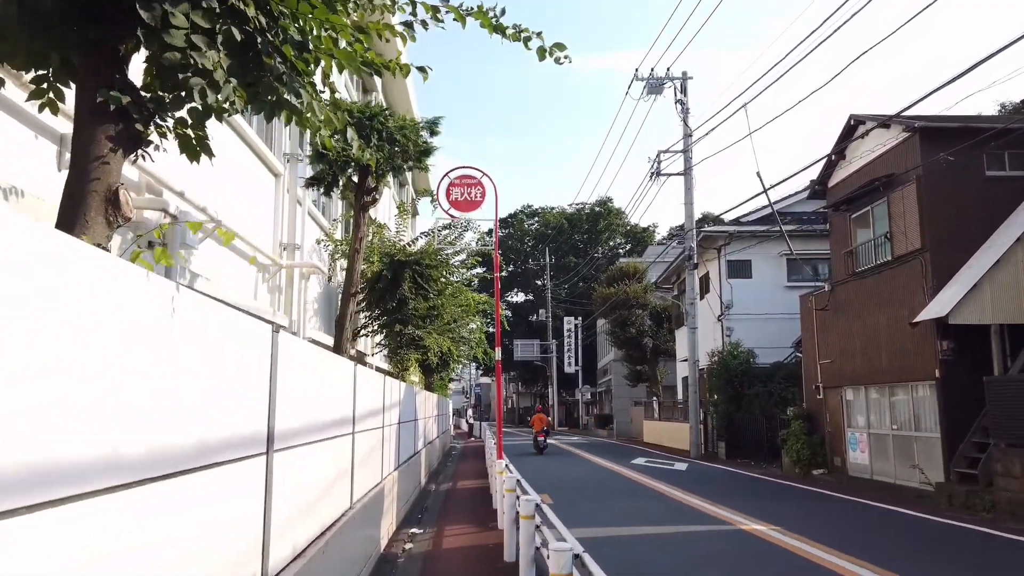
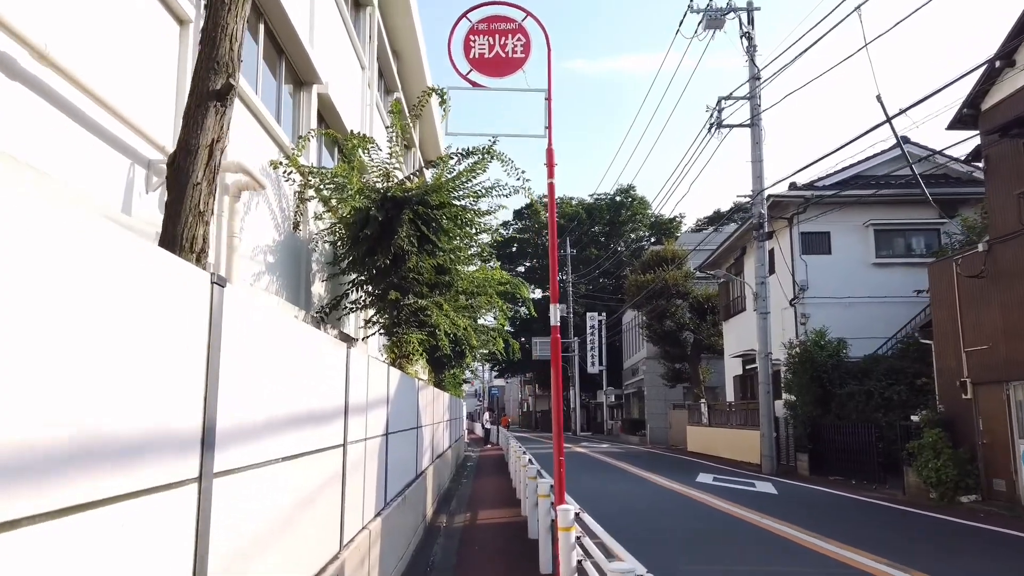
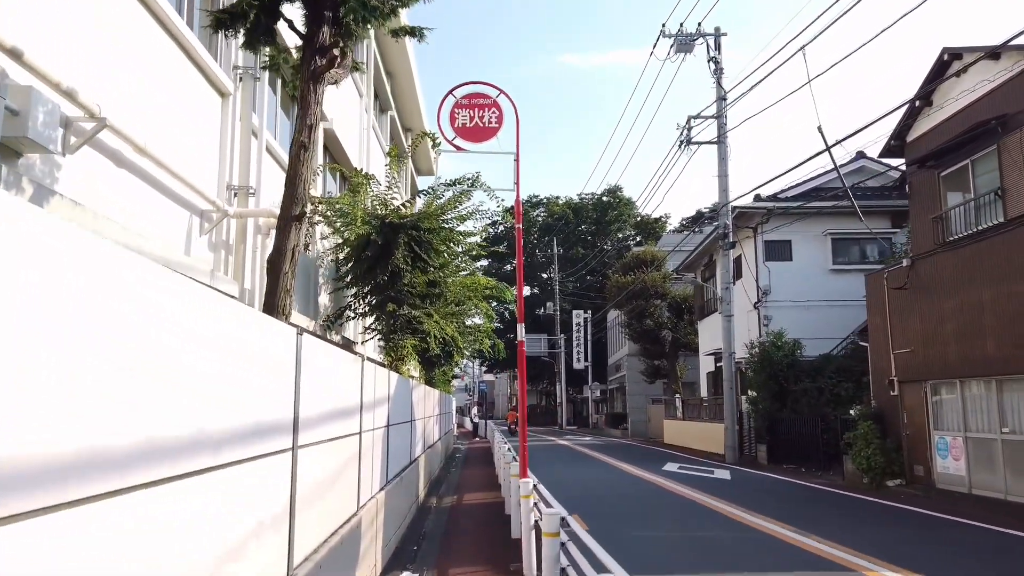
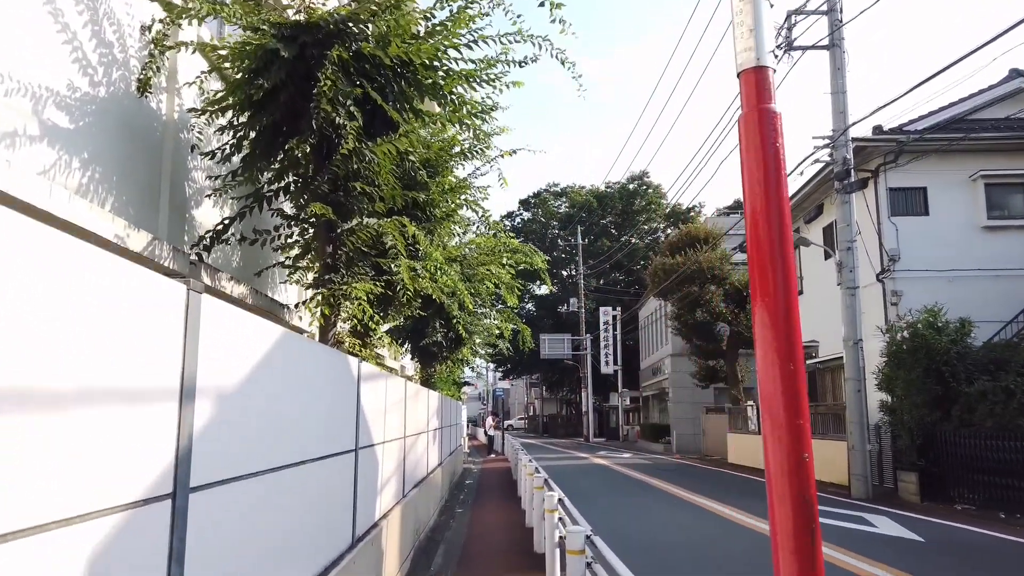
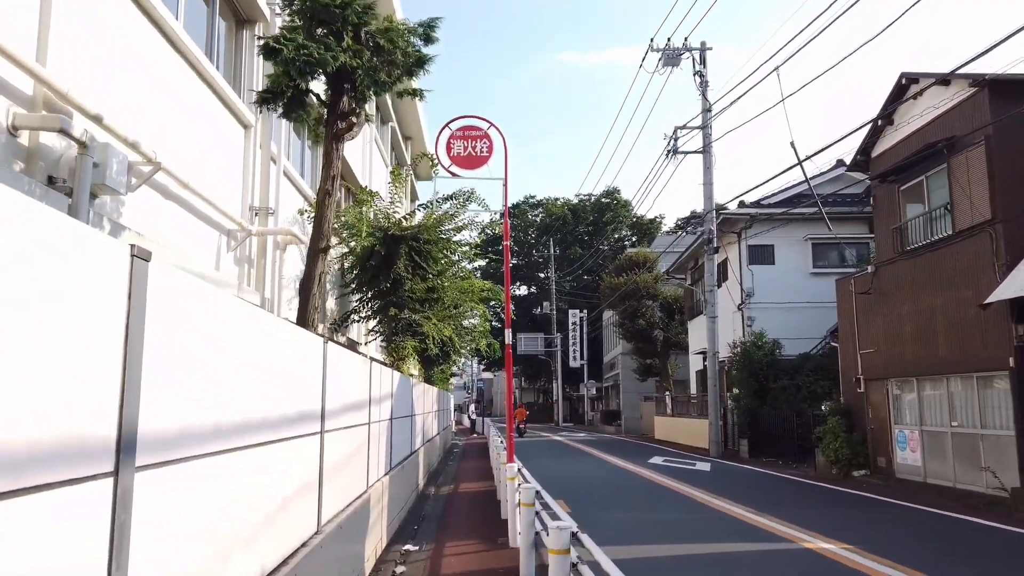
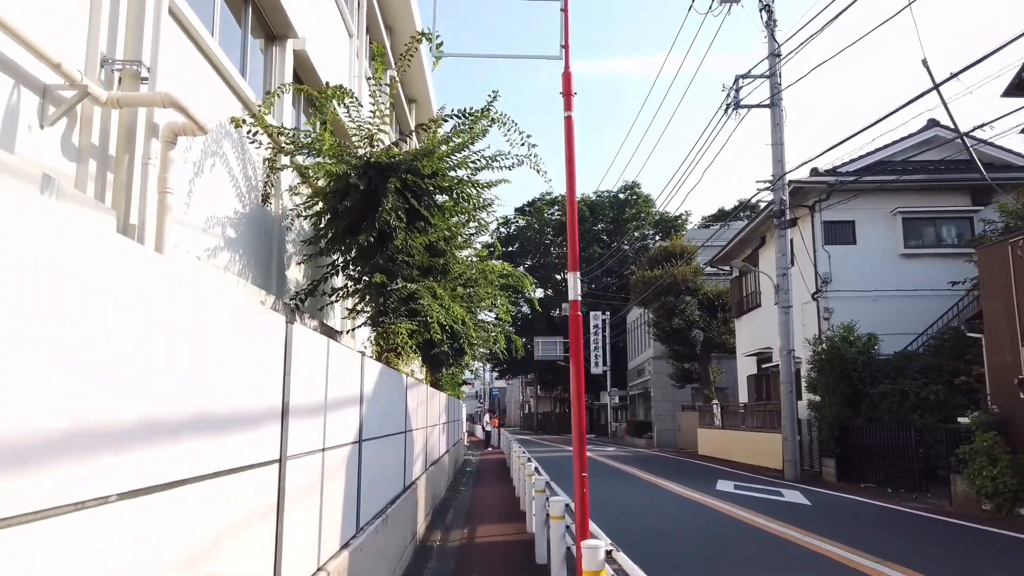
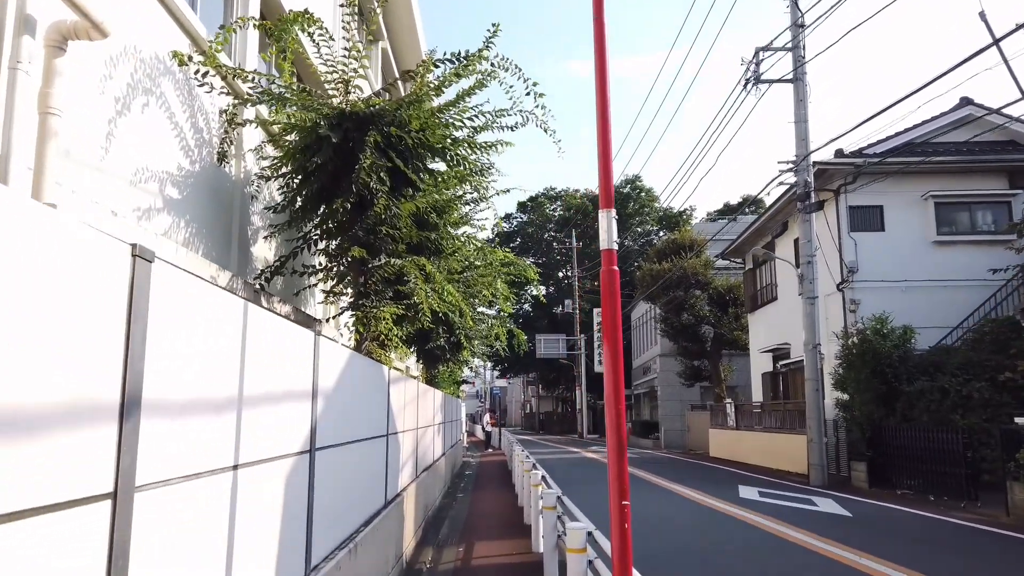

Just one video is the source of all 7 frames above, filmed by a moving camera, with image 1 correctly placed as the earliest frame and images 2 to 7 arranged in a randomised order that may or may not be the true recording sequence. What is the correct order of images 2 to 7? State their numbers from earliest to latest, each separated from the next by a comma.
5, 3, 2, 6, 7, 4
